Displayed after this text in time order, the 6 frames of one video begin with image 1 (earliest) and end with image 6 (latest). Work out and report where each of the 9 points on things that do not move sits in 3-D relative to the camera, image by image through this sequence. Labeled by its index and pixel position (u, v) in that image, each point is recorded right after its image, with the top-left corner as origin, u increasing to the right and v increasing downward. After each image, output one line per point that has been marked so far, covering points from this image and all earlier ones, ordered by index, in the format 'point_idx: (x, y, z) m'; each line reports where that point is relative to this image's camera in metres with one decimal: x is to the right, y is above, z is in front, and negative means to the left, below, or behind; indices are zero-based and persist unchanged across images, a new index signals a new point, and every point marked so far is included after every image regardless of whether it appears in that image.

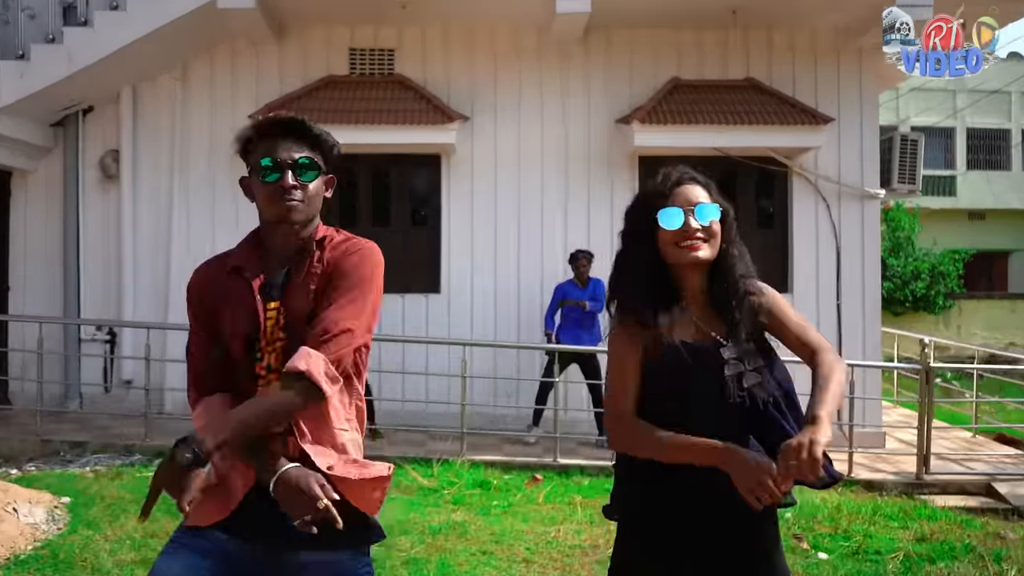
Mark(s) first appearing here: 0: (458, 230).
0: (-0.5, +0.5, +7.8) m
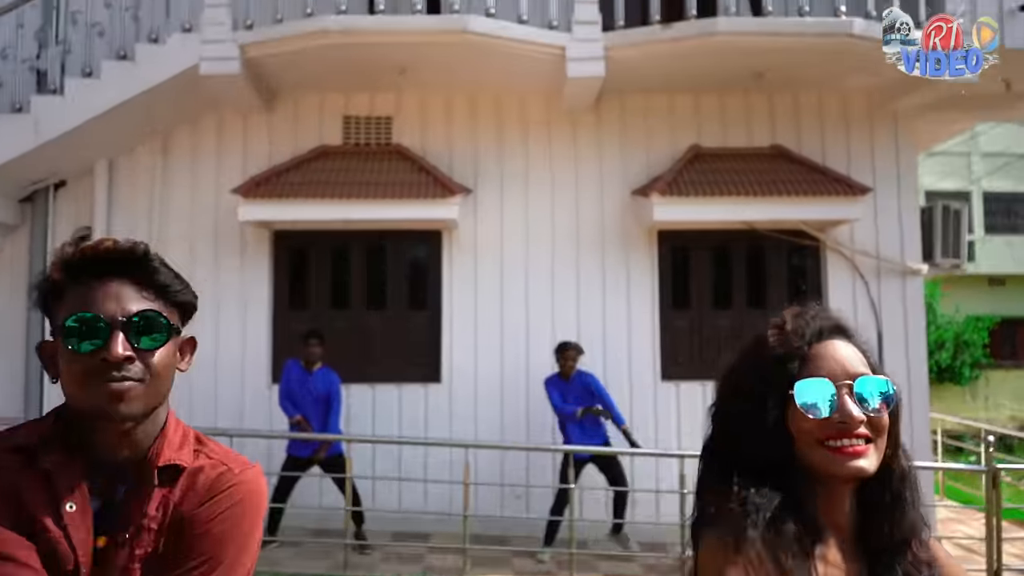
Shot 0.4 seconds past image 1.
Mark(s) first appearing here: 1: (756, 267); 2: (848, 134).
0: (-0.4, -0.2, +7.1) m
1: (+2.1, +0.2, +7.3) m
2: (+2.9, +1.3, +7.3) m
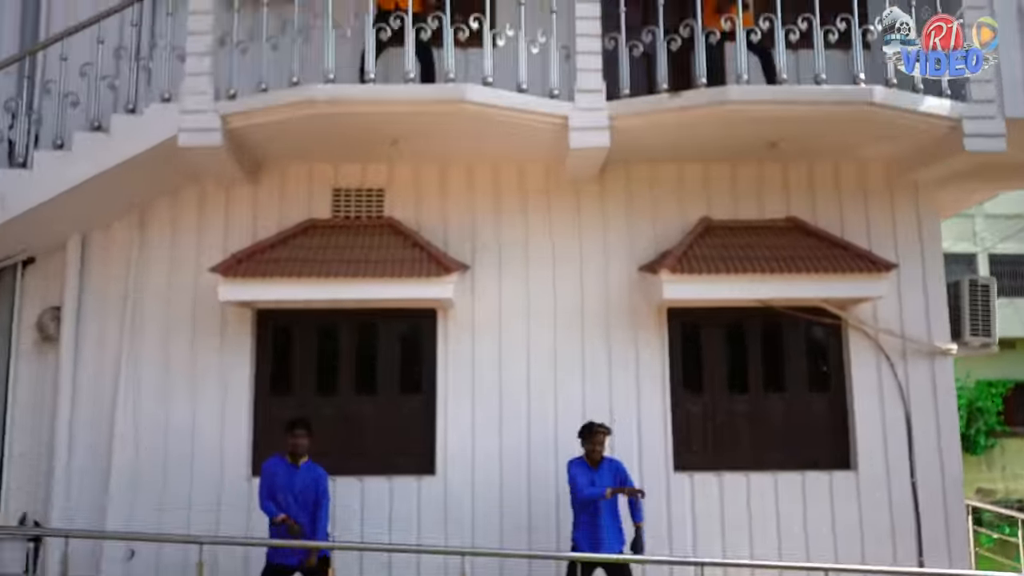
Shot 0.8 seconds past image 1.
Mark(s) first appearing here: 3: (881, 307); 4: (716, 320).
0: (-0.4, -0.8, +6.5) m
1: (+2.1, -0.5, +6.8) m
2: (+2.8, +0.7, +6.9) m
3: (+2.9, -0.1, +6.8) m
4: (+1.6, -0.3, +6.8) m
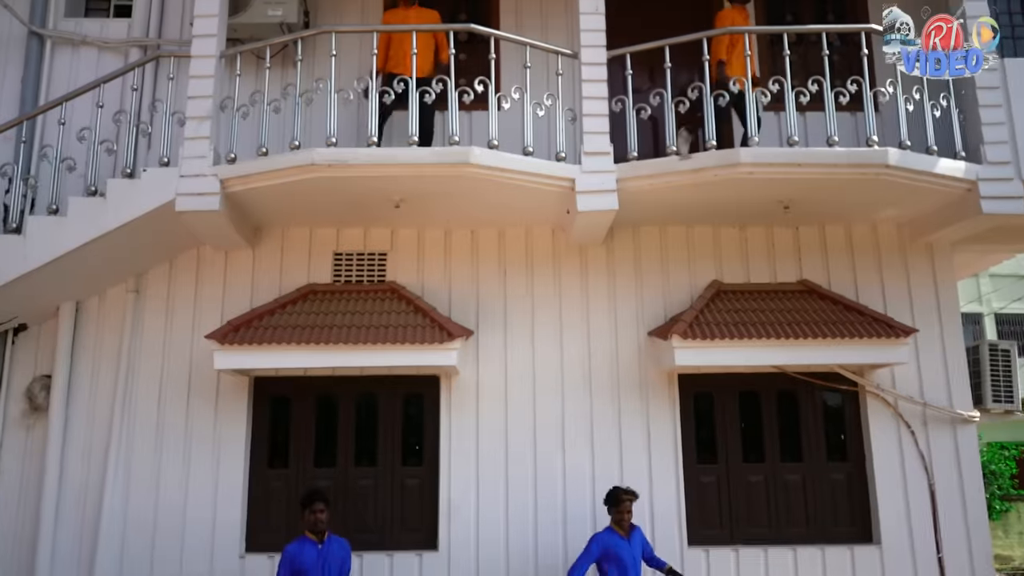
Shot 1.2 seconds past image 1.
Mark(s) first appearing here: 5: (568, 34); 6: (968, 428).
0: (-0.4, -1.3, +6.3) m
1: (+2.1, -1.0, +6.6) m
2: (+2.9, +0.2, +6.7) m
3: (+2.9, -0.6, +6.5) m
4: (+1.6, -0.8, +6.6) m
5: (+0.4, +2.0, +6.8) m
6: (+3.4, -1.0, +6.4) m
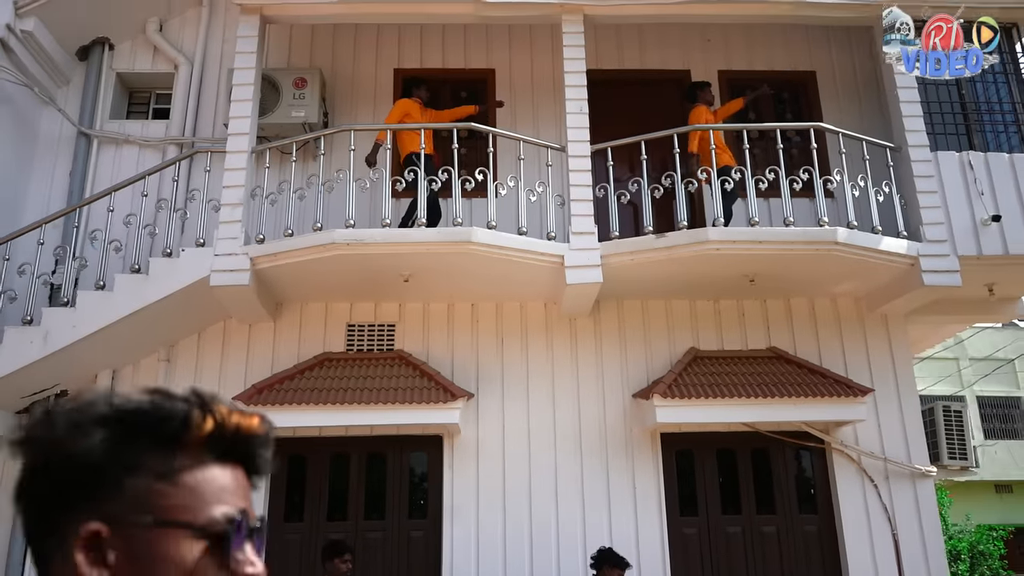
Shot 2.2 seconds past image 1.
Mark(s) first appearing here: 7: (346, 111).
0: (-0.4, -1.9, +6.8) m
1: (+2.1, -1.5, +7.2) m
2: (+2.9, -0.4, +7.5) m
3: (+2.9, -1.2, +7.2) m
4: (+1.6, -1.3, +7.2) m
5: (+0.4, +1.4, +7.7) m
6: (+3.4, -1.6, +7.1) m
7: (-1.5, +1.6, +7.8) m
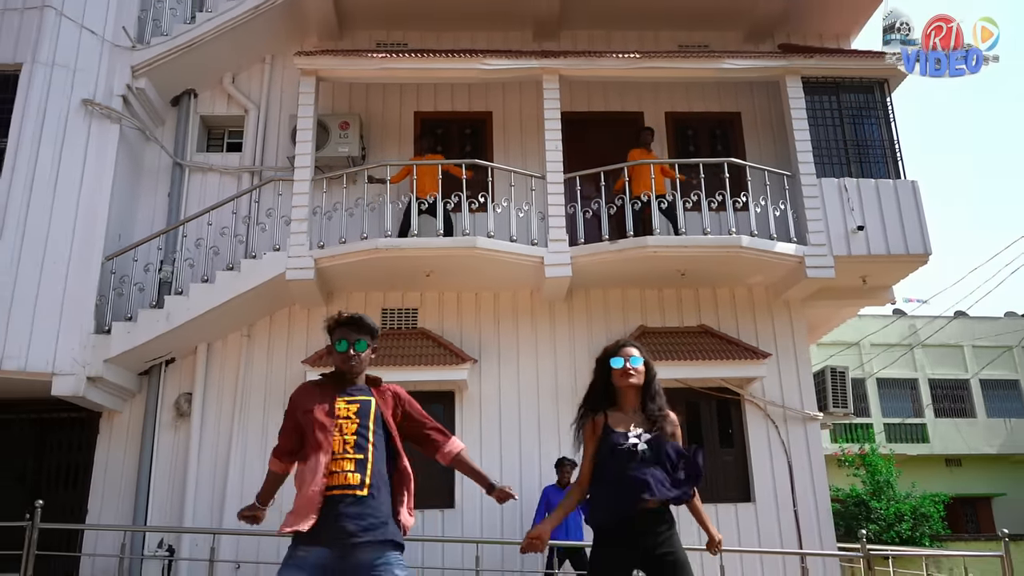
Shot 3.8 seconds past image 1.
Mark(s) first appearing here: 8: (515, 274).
0: (-0.5, -1.8, +9.3) m
1: (+2.0, -1.4, +9.6) m
2: (+2.8, -0.3, +9.9) m
3: (+2.8, -1.1, +9.6) m
4: (+1.5, -1.2, +9.6) m
5: (+0.3, +1.5, +10.2) m
6: (+3.3, -1.5, +9.5) m
7: (-1.6, +1.7, +10.2) m
8: (0.0, +0.1, +9.4) m
